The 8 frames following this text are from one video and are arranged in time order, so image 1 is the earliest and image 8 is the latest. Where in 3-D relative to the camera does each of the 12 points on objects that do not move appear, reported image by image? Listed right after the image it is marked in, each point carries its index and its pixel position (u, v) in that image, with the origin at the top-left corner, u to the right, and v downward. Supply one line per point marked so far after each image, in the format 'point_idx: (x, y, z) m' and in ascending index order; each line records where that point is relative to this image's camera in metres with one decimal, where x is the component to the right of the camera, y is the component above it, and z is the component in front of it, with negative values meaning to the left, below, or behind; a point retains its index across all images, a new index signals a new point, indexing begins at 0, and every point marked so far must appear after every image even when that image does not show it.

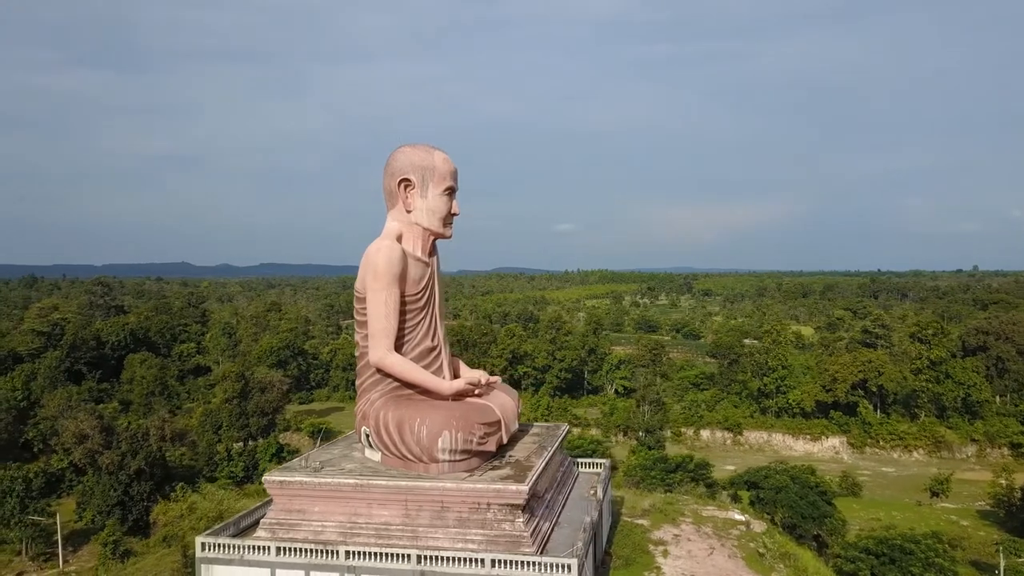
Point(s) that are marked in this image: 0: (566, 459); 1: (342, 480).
0: (+0.9, -2.8, +11.4) m
1: (-2.0, -2.3, +8.3) m
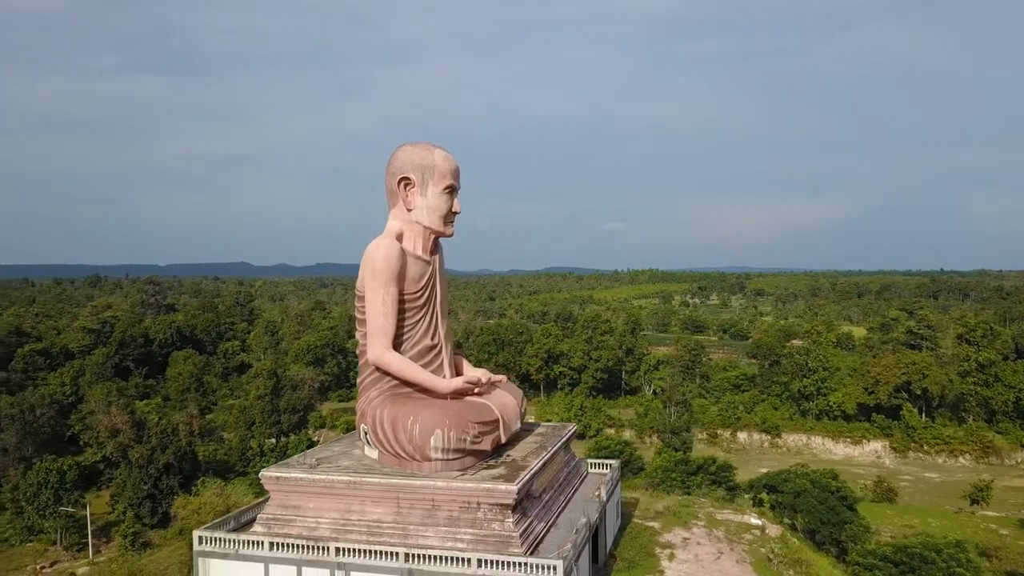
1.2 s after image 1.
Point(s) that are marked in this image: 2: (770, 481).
0: (+1.0, -2.8, +11.2) m
1: (-2.1, -2.3, +8.3) m
2: (+5.5, -4.1, +14.9) m
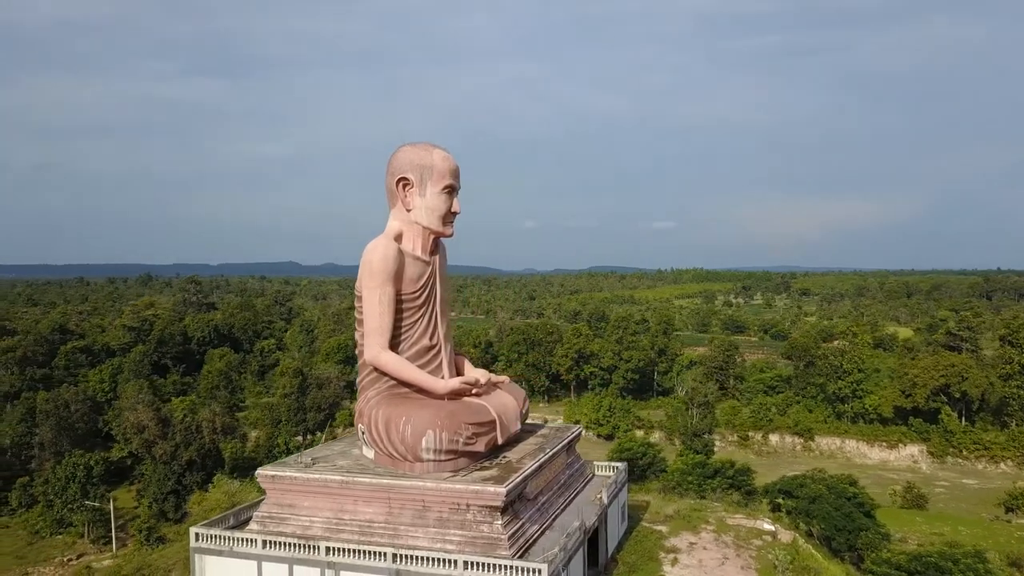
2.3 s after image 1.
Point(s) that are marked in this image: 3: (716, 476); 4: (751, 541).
0: (+1.0, -2.8, +11.1) m
1: (-2.2, -2.3, +8.3) m
2: (+5.7, -4.1, +14.5) m
3: (+4.8, -4.4, +16.3) m
4: (+4.0, -4.3, +11.8) m
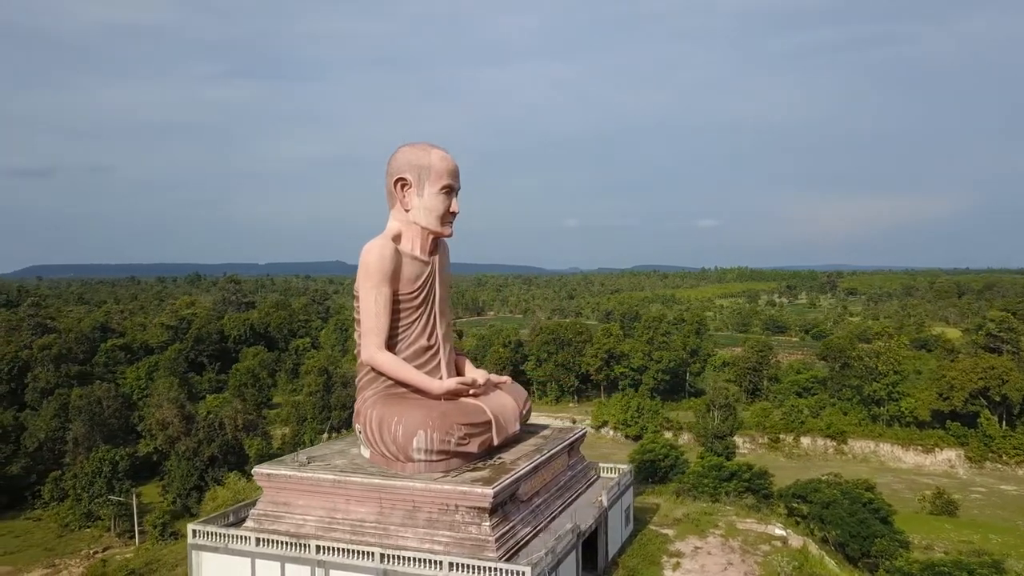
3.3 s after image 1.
0: (+1.0, -2.8, +11.0) m
1: (-2.3, -2.3, +8.4) m
2: (+5.8, -4.2, +14.2) m
3: (+5.1, -4.4, +16.0) m
4: (+4.1, -4.3, +11.6) m
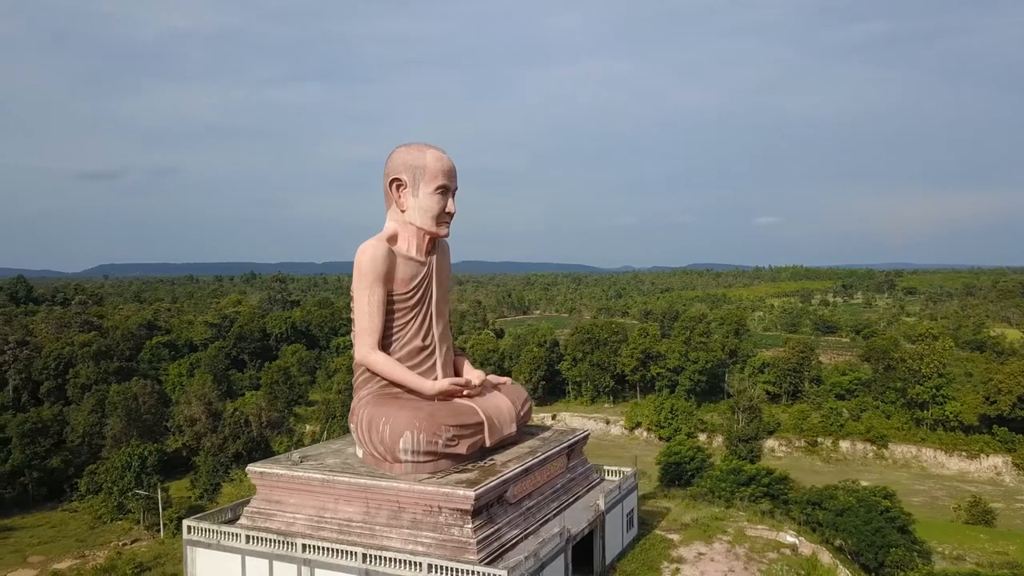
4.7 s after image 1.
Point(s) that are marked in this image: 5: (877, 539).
0: (+1.0, -2.8, +10.9) m
1: (-2.4, -2.3, +8.5) m
2: (+6.0, -4.2, +13.9) m
3: (+5.4, -4.4, +15.7) m
4: (+4.1, -4.3, +11.3) m
5: (+6.3, -4.3, +12.0) m
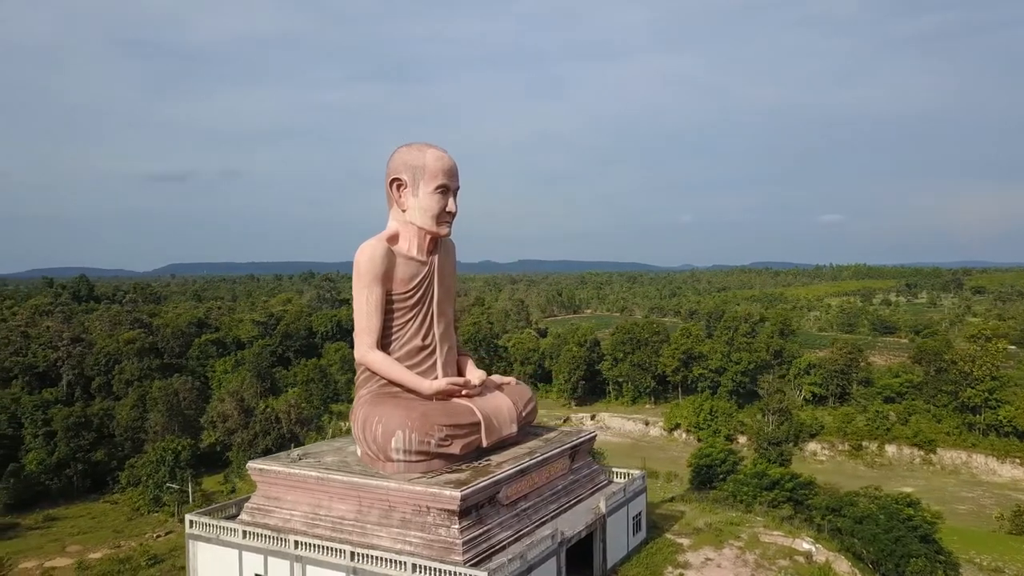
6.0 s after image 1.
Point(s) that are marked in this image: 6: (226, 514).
0: (+1.1, -2.8, +10.8) m
1: (-2.5, -2.3, +8.6) m
2: (+6.2, -4.2, +13.4) m
3: (+5.7, -4.4, +15.3) m
4: (+4.2, -4.3, +11.0) m
5: (+6.4, -4.3, +11.6) m
6: (-4.0, -3.2, +9.7) m
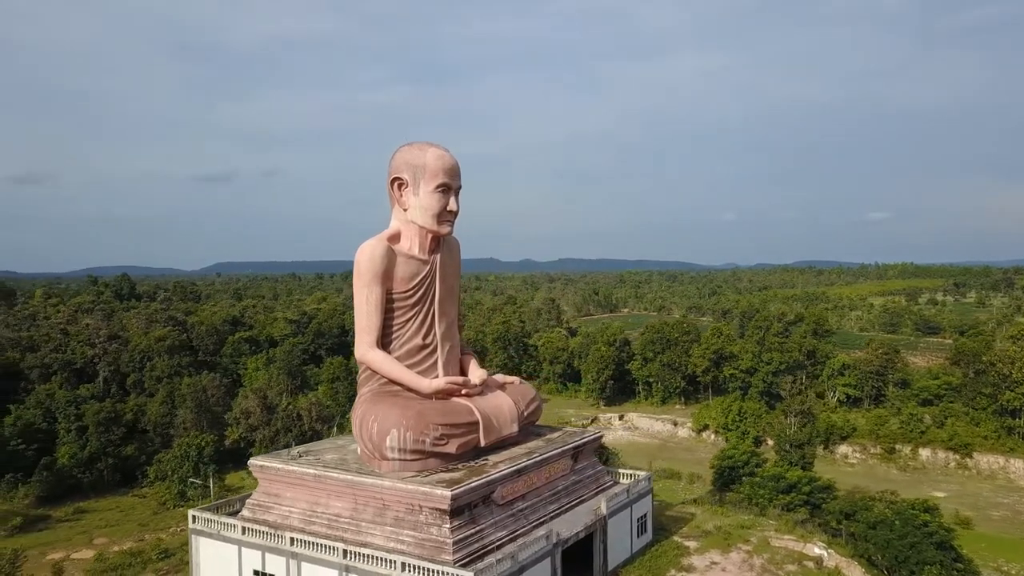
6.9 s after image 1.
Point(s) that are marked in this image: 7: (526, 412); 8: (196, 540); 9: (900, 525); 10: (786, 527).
0: (+1.1, -2.8, +10.7) m
1: (-2.6, -2.3, +8.6) m
2: (+6.4, -4.2, +13.1) m
3: (+5.9, -4.4, +15.0) m
4: (+4.2, -4.3, +10.8) m
5: (+6.5, -4.3, +11.3) m
6: (-4.0, -3.2, +9.9) m
7: (+0.2, -1.9, +10.4) m
8: (-4.1, -3.3, +9.1) m
9: (+6.6, -4.1, +11.9) m
10: (+5.2, -4.6, +13.3) m
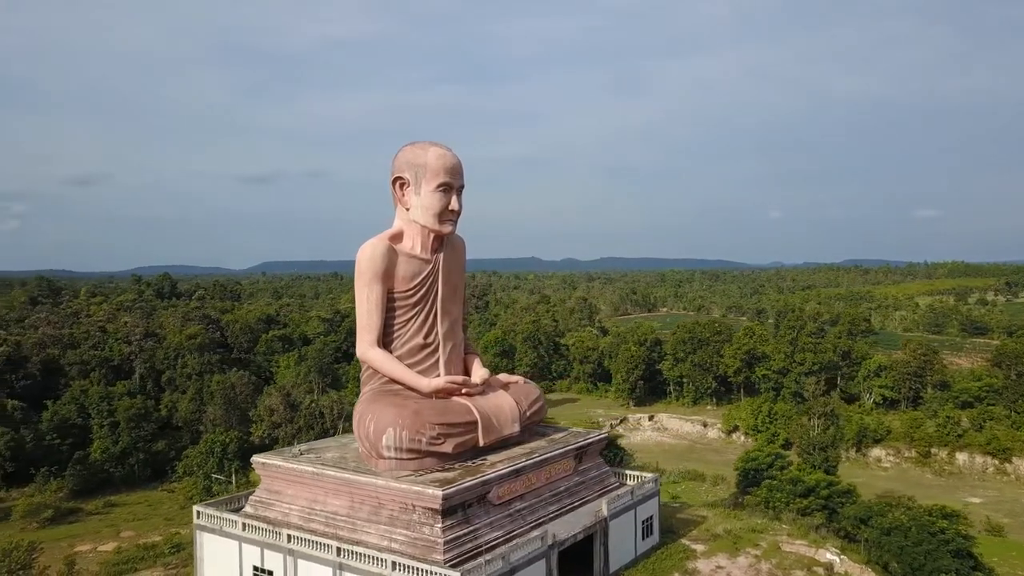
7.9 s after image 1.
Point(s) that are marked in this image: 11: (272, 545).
0: (+1.2, -2.8, +10.7) m
1: (-2.6, -2.3, +8.7) m
2: (+6.5, -4.2, +12.8) m
3: (+6.2, -4.4, +14.7) m
4: (+4.3, -4.3, +10.6) m
5: (+6.6, -4.3, +11.0) m
6: (-4.0, -3.2, +10.0) m
7: (+0.2, -1.9, +10.3) m
8: (-4.1, -3.3, +9.2) m
9: (+6.7, -4.1, +11.5) m
10: (+5.4, -4.6, +13.0) m
11: (-2.9, -3.1, +8.4) m
